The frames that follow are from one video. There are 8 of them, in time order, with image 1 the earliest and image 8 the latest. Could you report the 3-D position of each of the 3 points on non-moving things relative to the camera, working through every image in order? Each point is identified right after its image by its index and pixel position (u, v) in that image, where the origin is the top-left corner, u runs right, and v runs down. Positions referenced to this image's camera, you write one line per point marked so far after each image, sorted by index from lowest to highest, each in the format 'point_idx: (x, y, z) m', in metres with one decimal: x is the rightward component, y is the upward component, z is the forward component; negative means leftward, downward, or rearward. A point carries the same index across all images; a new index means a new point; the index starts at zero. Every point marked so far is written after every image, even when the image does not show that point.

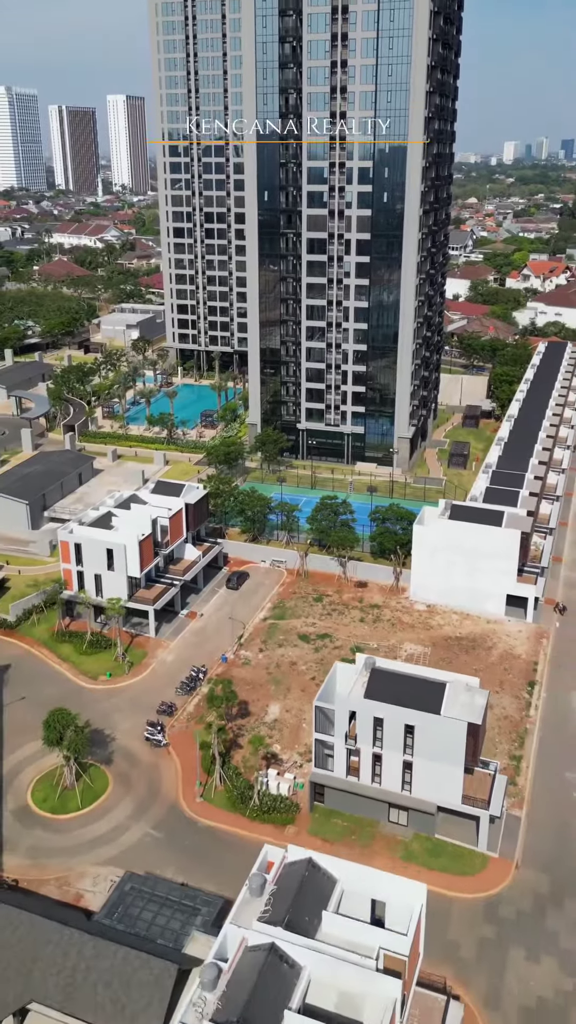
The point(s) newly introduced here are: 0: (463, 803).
0: (+7.3, -12.1, +17.5) m
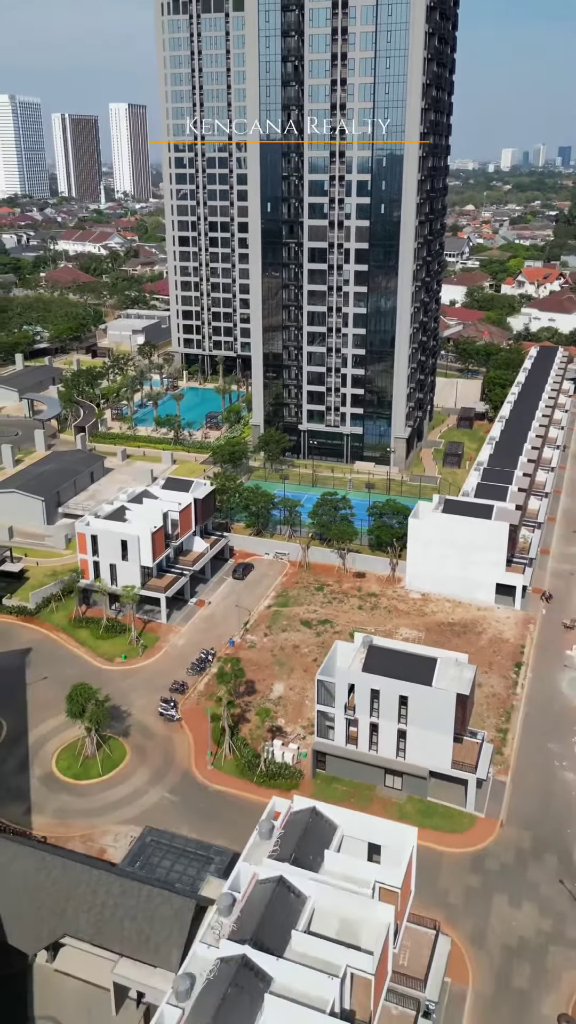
0: (+7.5, -11.6, +19.2) m
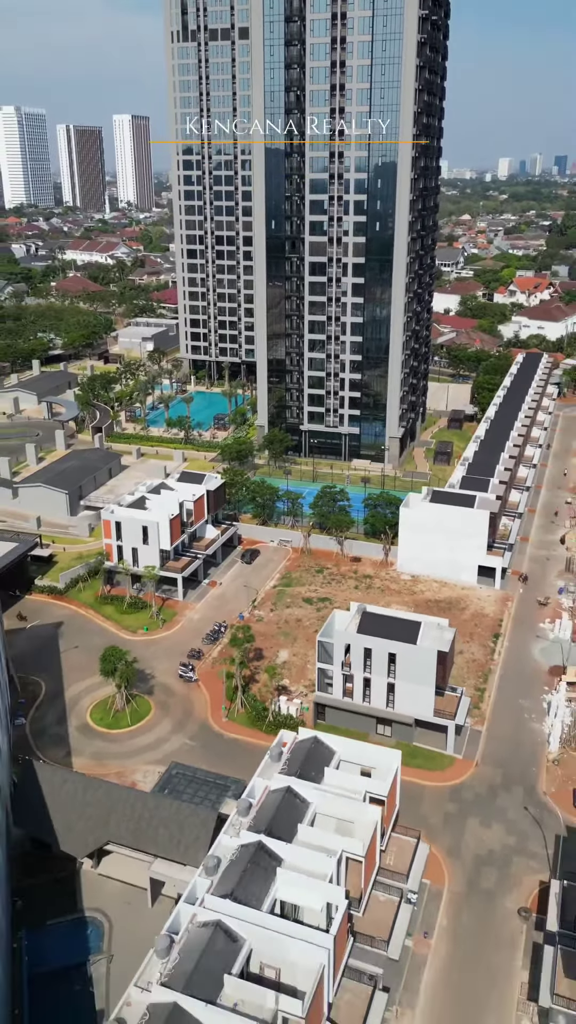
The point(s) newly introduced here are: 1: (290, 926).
0: (+7.8, -10.7, +22.3) m
1: (+0.1, -13.2, +13.5) m
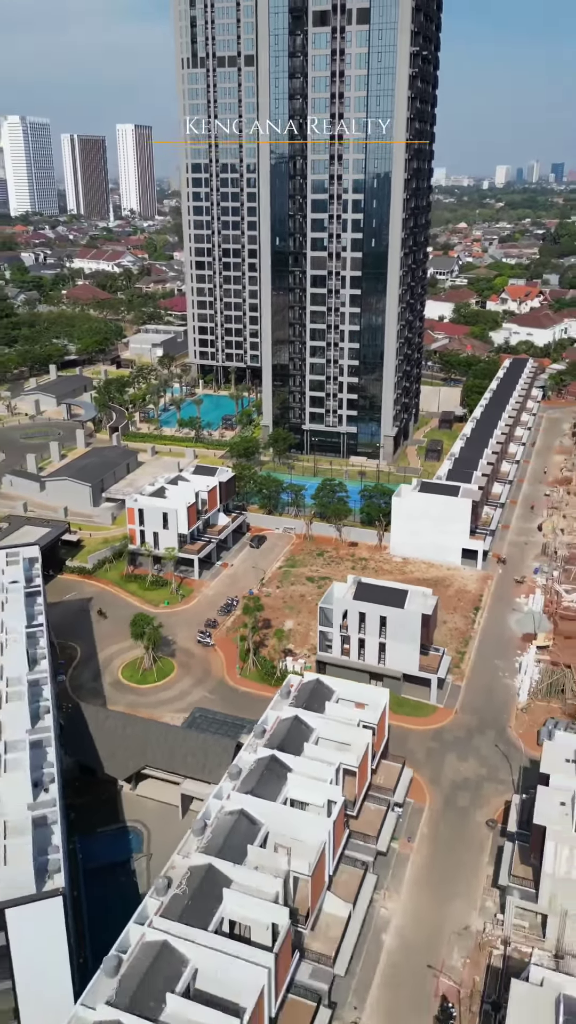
0: (+8.1, -9.7, +26.0) m
1: (+0.5, -12.1, +17.1) m
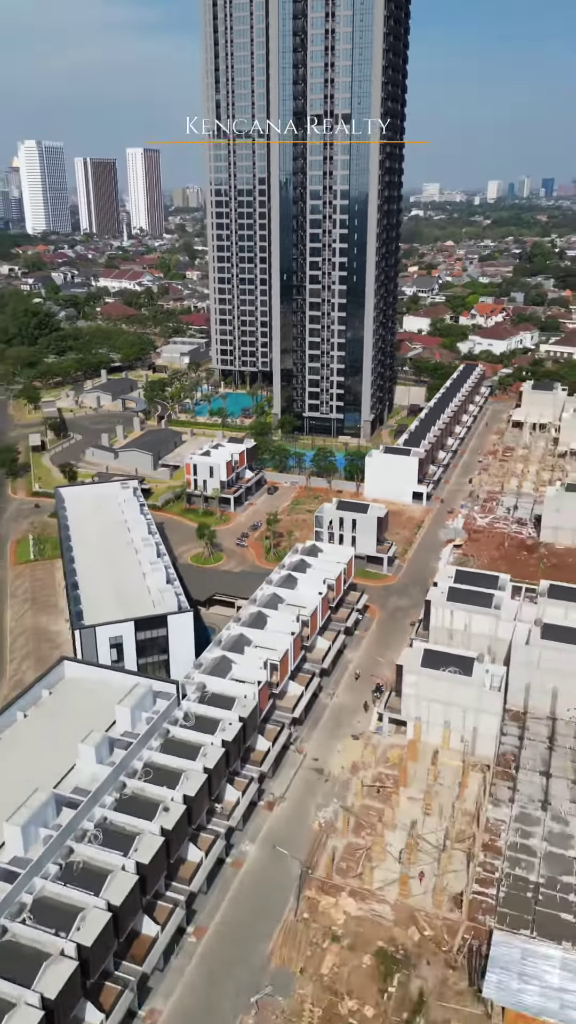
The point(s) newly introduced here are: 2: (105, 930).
0: (+8.9, -4.0, +42.3) m
1: (+1.3, -6.3, +33.4) m
2: (-7.9, -18.0, +18.0) m
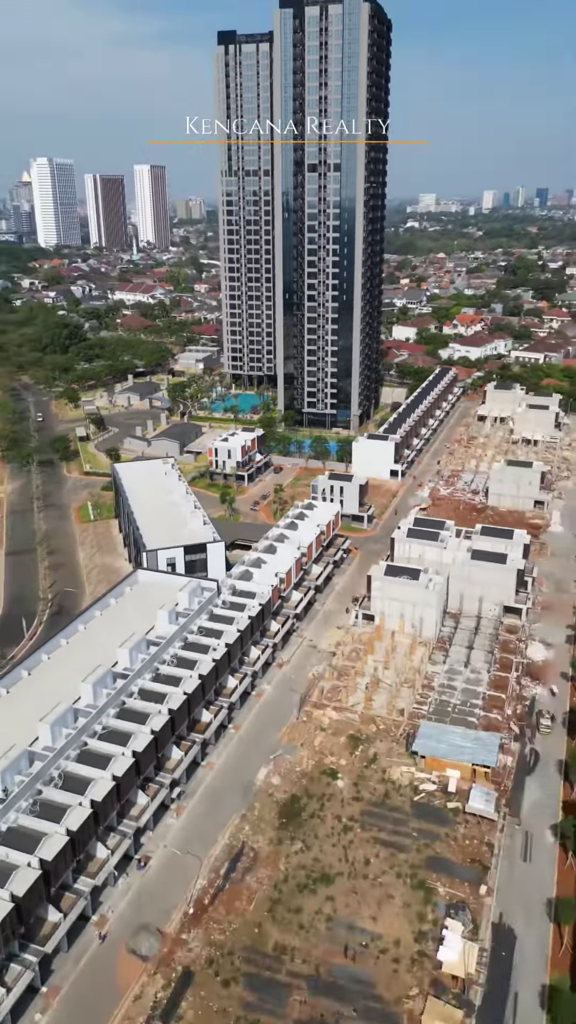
0: (+9.3, 0.0, +55.0) m
1: (+1.6, -2.1, +46.1) m
2: (-7.6, -13.7, +30.6) m
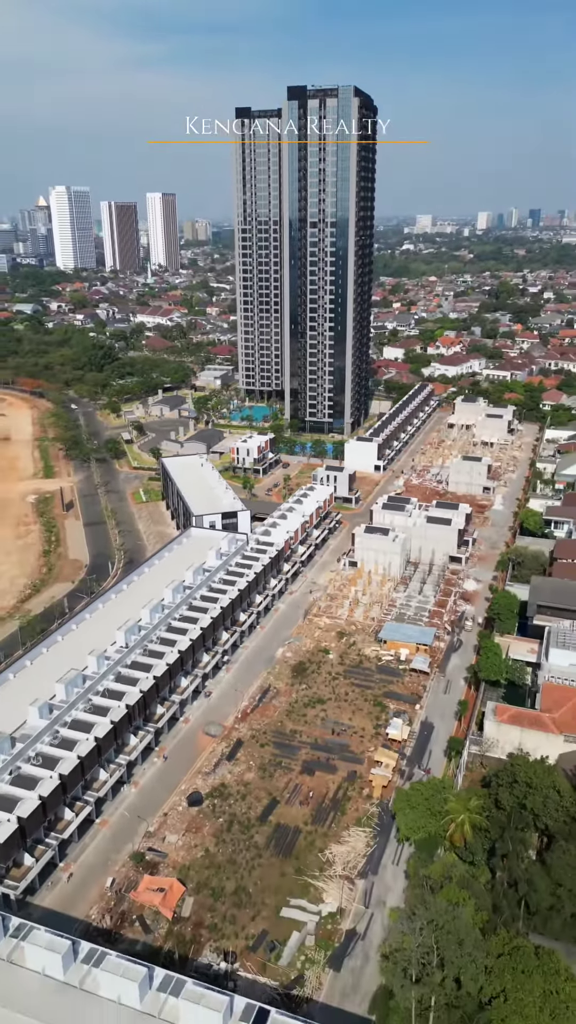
0: (+10.4, +3.0, +72.4) m
1: (+2.7, +1.1, +63.5) m
2: (-6.5, -10.1, +47.7) m
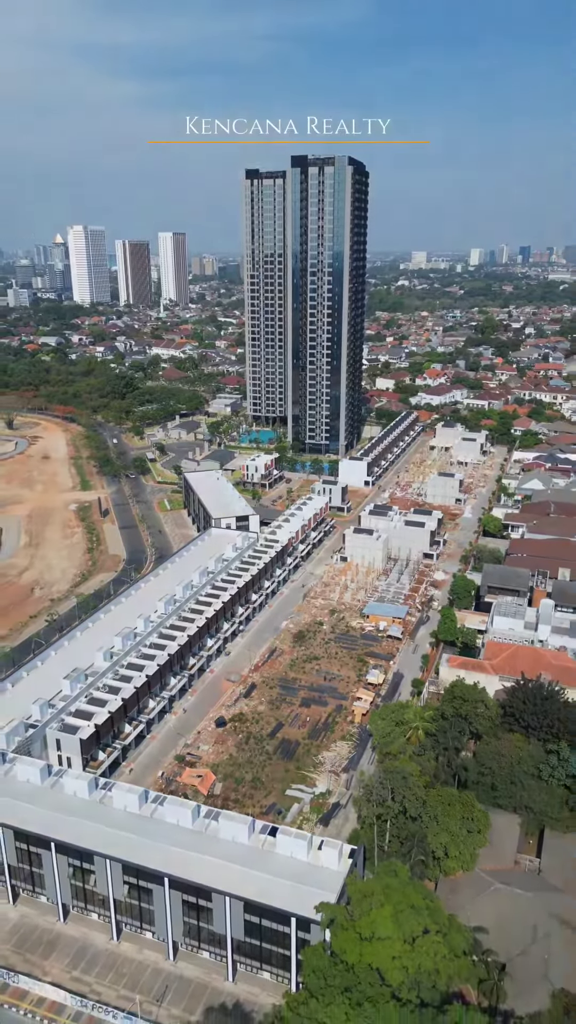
0: (+10.9, +1.5, +85.7) m
1: (+3.2, +0.2, +76.7) m
2: (-6.1, -10.1, +60.3) m
